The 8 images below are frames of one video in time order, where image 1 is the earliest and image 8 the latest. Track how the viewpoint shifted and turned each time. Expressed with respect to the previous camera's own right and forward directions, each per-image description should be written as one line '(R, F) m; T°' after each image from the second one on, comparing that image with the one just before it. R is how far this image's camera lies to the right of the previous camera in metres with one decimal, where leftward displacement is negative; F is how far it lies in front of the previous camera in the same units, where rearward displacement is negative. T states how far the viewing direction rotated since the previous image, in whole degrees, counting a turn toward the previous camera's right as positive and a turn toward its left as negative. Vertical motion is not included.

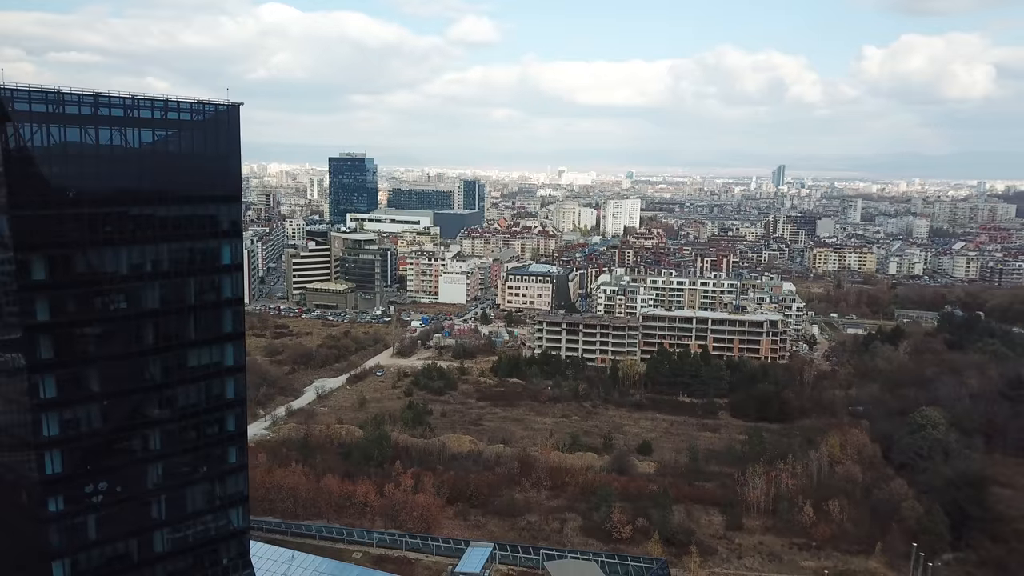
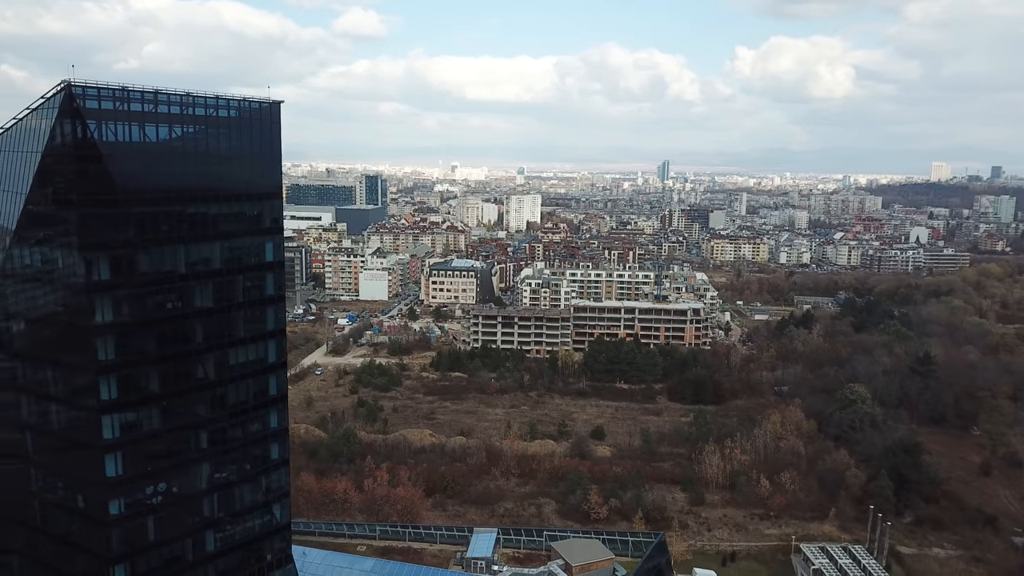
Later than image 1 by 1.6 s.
(-2.5, -0.5) m; +8°
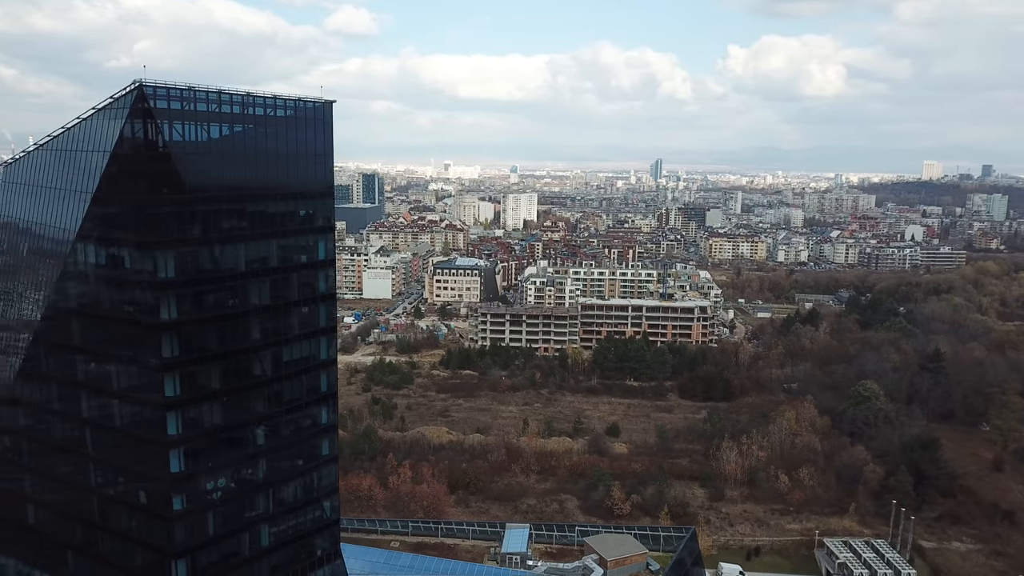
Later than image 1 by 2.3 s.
(-1.0, -0.2) m; +1°
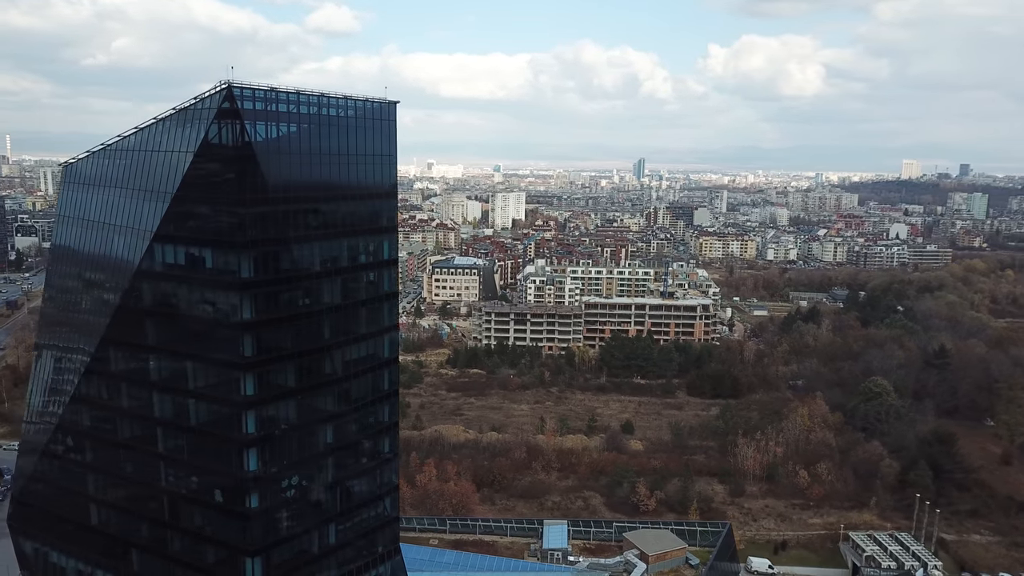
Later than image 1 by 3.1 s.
(-1.3, -0.1) m; +1°
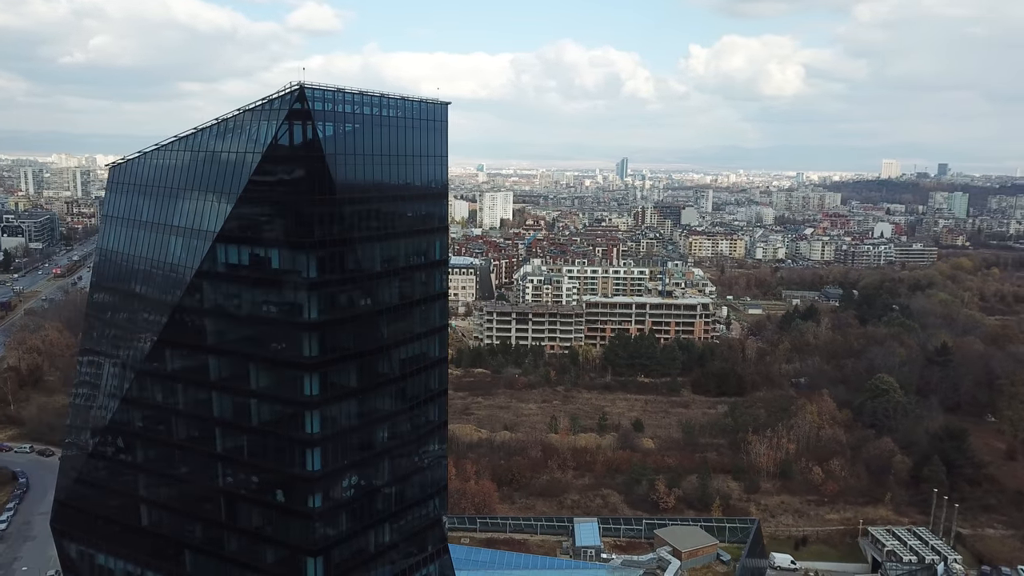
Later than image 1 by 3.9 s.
(-1.2, -0.1) m; +1°
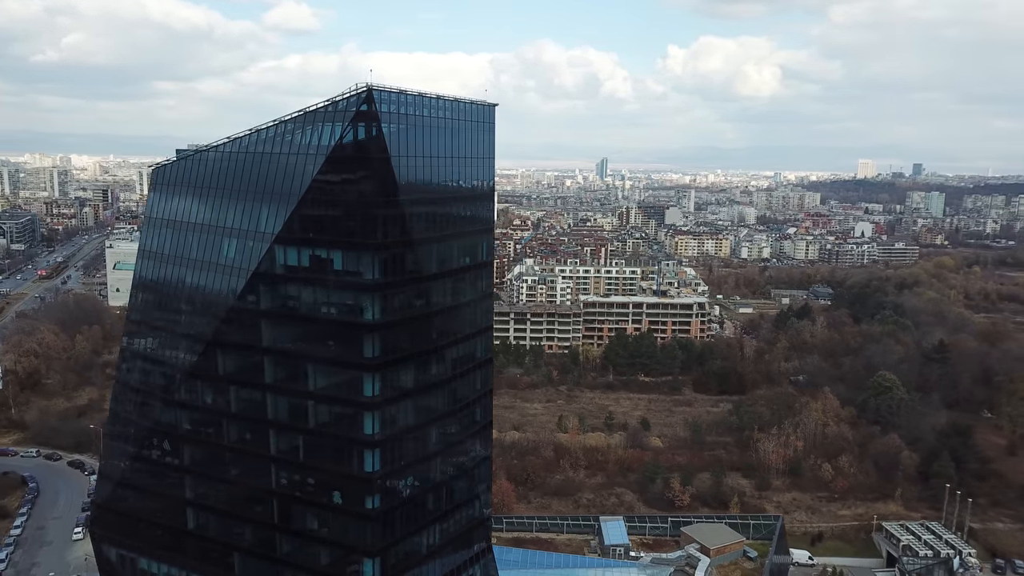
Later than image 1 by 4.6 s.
(-1.1, -0.1) m; +1°
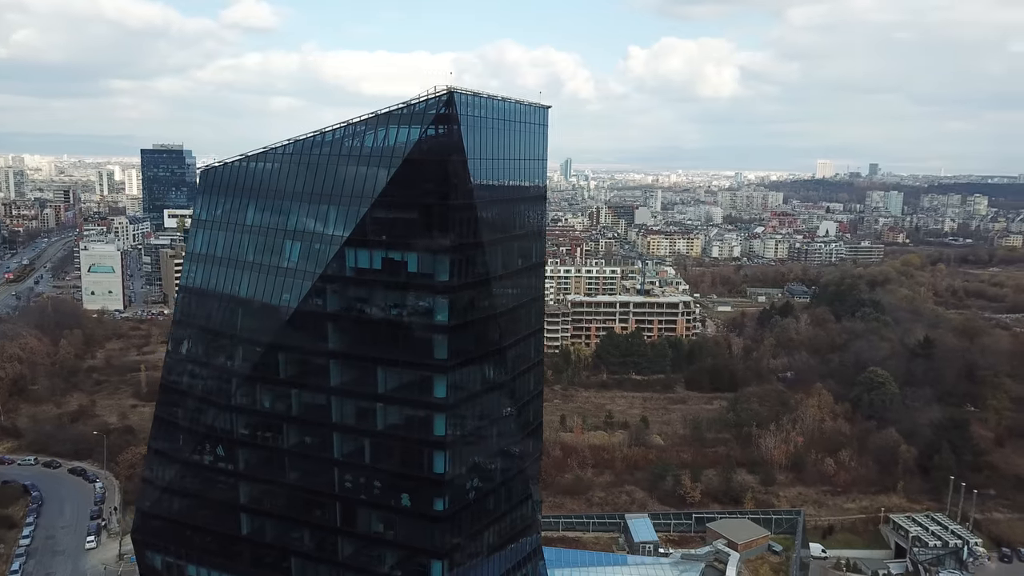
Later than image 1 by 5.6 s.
(-1.5, 0.0) m; +3°
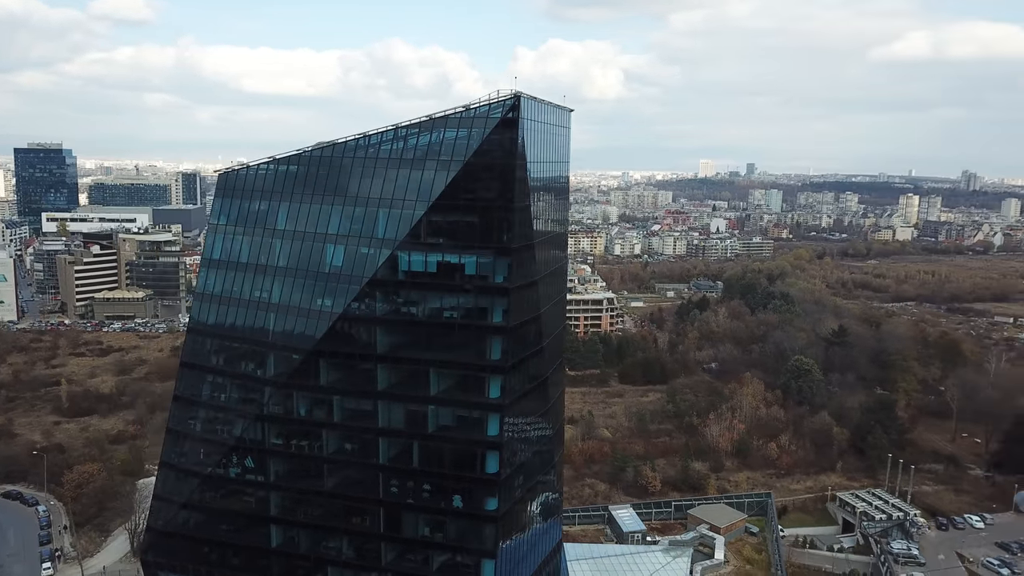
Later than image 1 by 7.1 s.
(-2.3, -0.1) m; +8°
